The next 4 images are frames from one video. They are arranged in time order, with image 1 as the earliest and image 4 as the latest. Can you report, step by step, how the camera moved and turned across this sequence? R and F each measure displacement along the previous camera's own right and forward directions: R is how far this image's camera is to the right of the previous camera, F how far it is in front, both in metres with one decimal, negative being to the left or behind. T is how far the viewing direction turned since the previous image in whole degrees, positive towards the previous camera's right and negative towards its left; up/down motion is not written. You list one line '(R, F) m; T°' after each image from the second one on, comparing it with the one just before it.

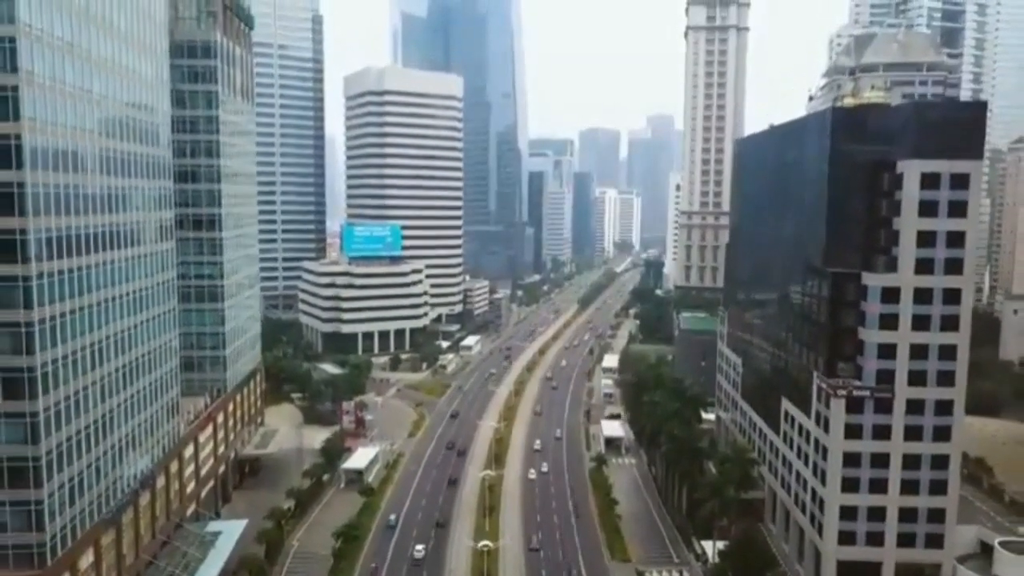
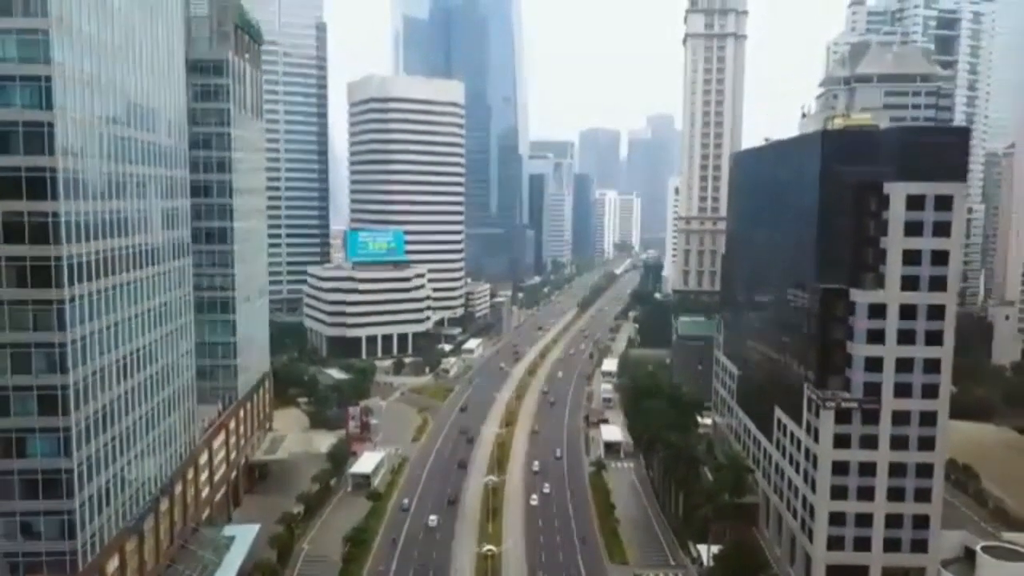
(-0.2, -2.6) m; 0°
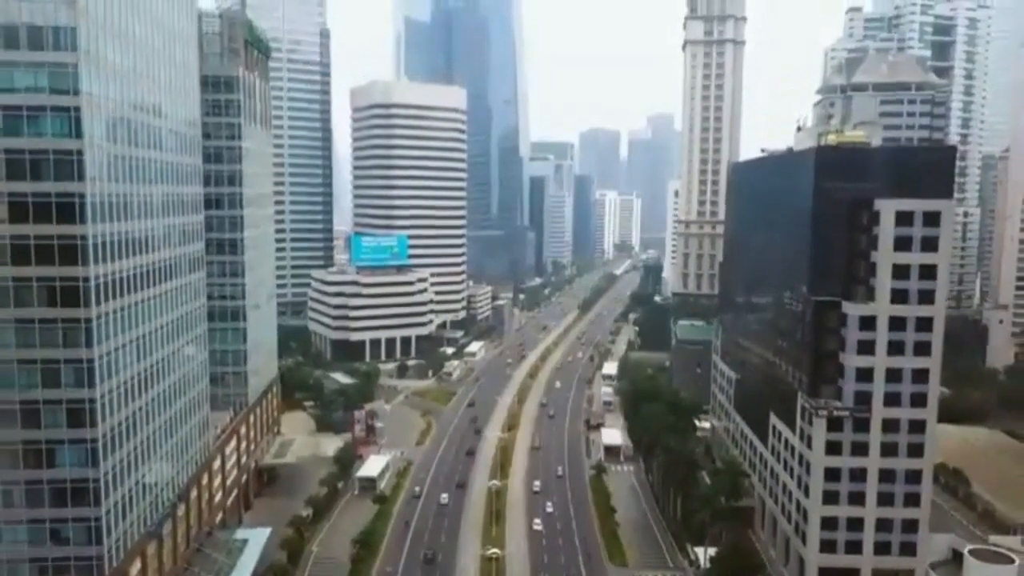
(-0.3, -2.2) m; 0°
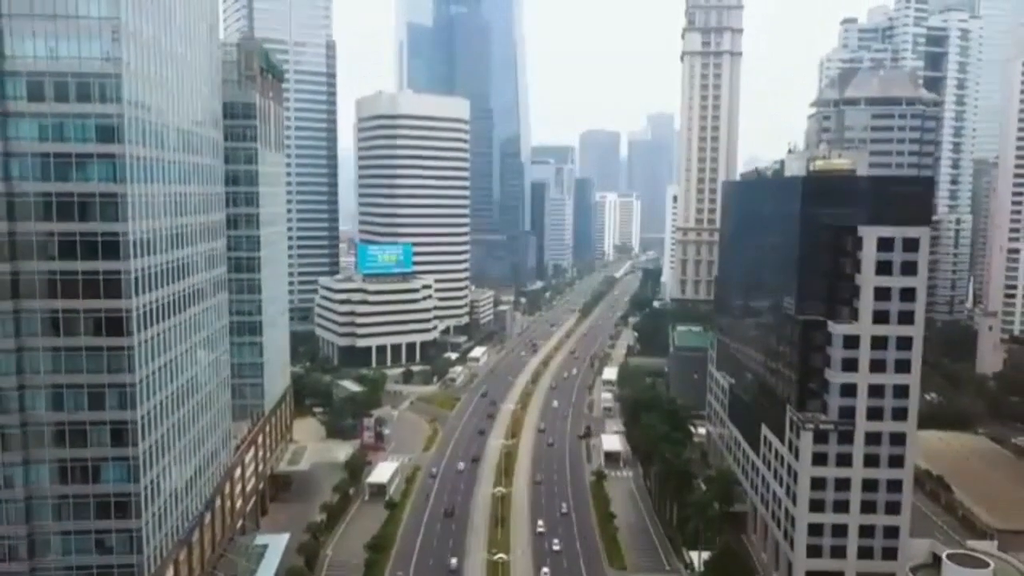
(-0.4, -4.0) m; 0°
